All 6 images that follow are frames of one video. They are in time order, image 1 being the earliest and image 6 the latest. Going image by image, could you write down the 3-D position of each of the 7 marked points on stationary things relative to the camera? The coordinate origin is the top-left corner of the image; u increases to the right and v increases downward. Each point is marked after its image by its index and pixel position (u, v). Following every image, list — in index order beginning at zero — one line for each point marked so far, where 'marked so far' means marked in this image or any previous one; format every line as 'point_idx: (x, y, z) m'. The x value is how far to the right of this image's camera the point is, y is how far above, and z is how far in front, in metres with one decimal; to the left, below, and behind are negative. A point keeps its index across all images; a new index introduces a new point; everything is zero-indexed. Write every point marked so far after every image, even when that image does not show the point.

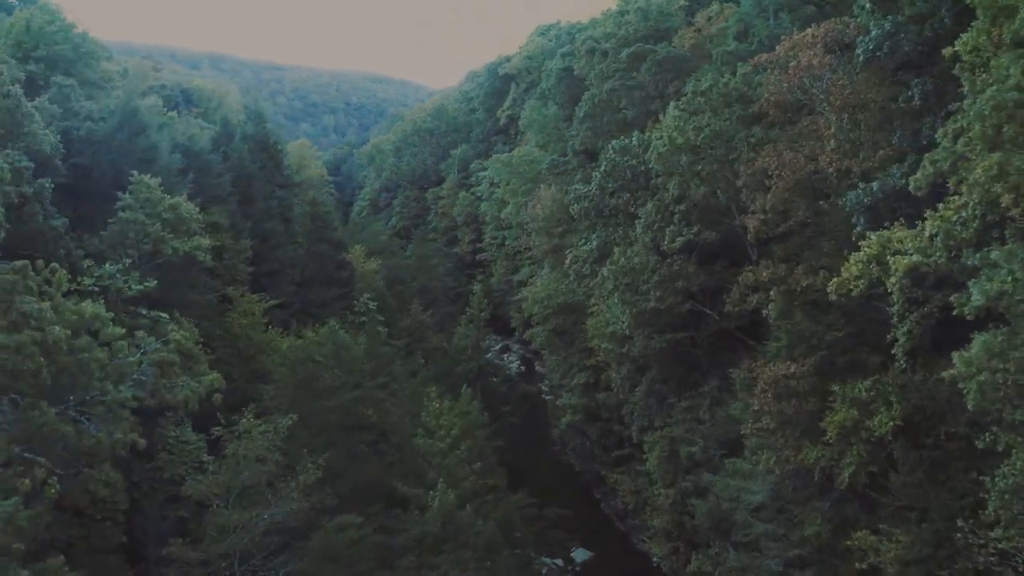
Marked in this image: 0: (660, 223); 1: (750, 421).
0: (+2.7, +1.2, +19.5) m
1: (+3.7, -2.1, +16.6) m
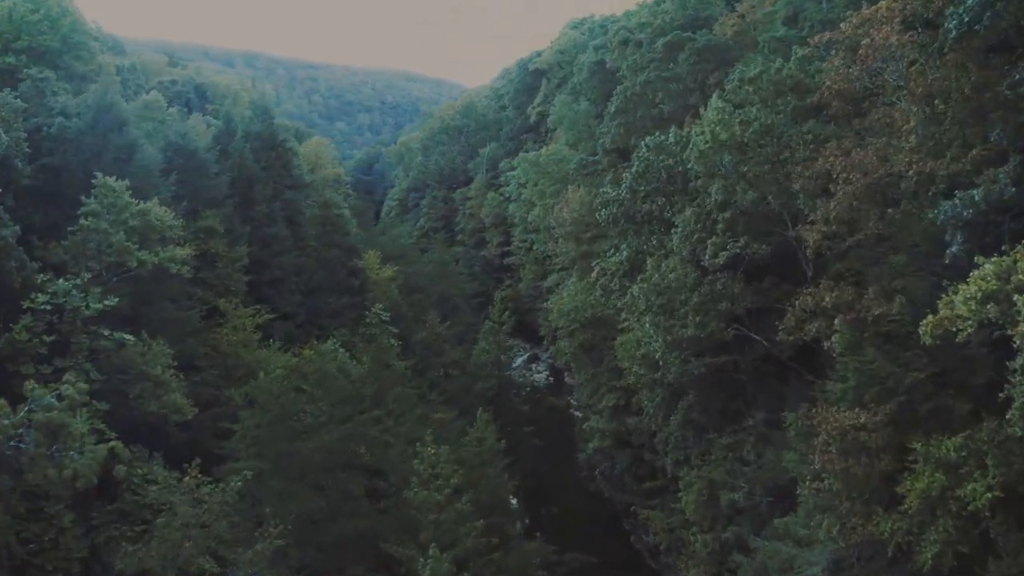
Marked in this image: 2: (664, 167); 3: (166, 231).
0: (+3.0, +0.8, +16.7) m
1: (+3.8, -2.4, +13.7) m
2: (+2.7, +2.2, +19.0) m
3: (-6.3, +1.0, +19.1) m
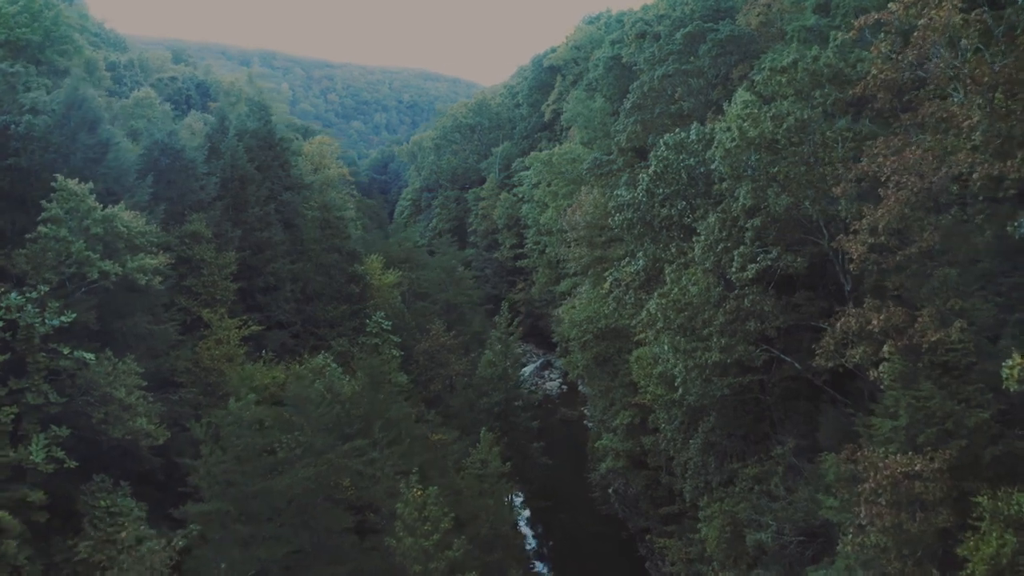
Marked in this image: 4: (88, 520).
0: (+3.0, +0.6, +14.8) m
1: (+3.8, -2.7, +11.9) m
2: (+2.8, +2.0, +17.1) m
3: (-6.2, +0.8, +17.4) m
4: (-6.4, -3.5, +15.9) m
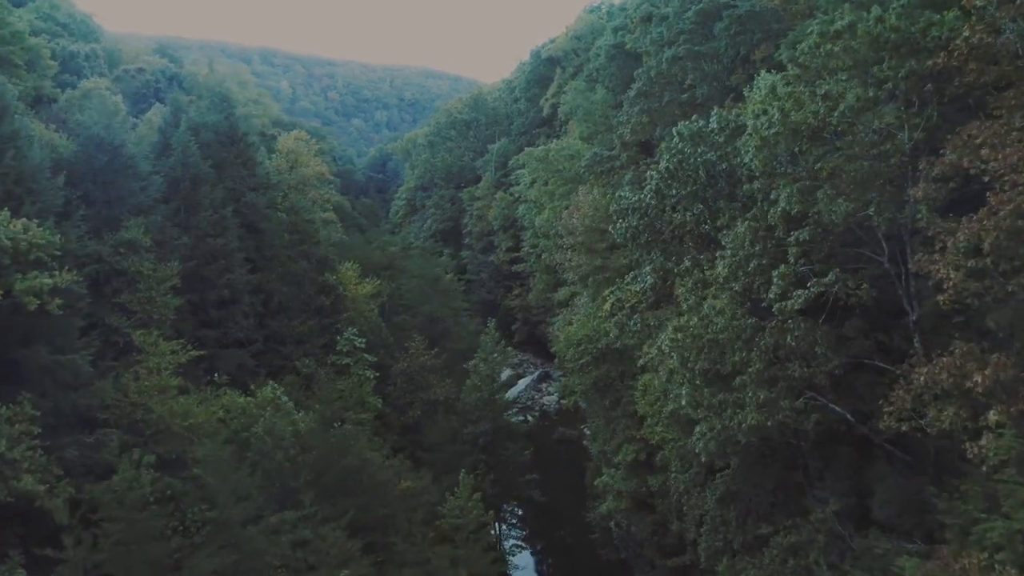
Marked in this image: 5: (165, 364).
0: (+2.7, +0.3, +11.6) m
1: (+3.5, -3.0, +8.6) m
2: (+2.5, +1.6, +13.9) m
3: (-6.5, +0.5, +14.2) m
4: (-6.7, -3.8, +12.7) m
5: (-6.1, -1.3, +18.7) m
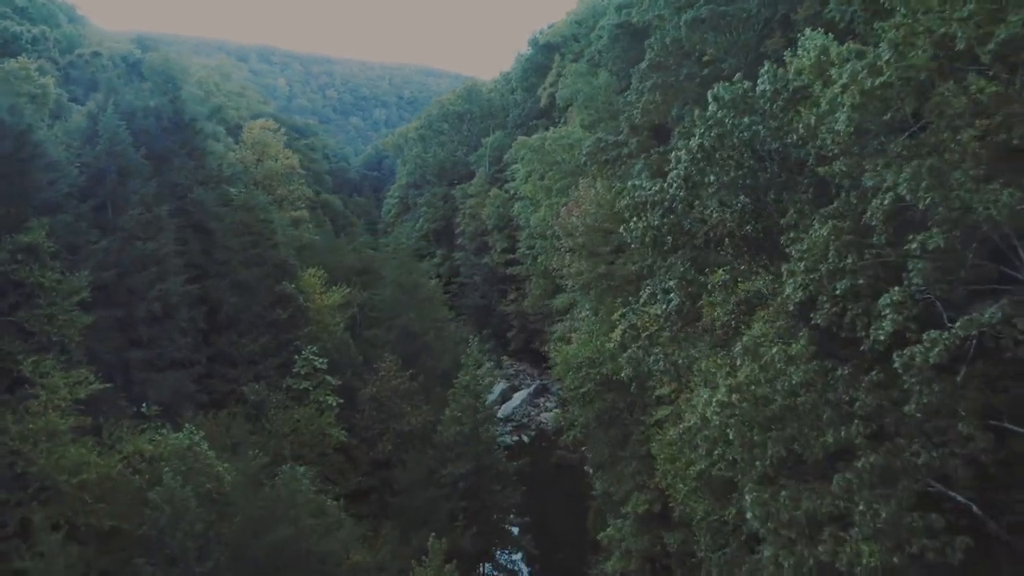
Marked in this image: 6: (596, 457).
0: (+2.4, +0.1, +7.8) m
1: (+3.2, -3.2, +4.8) m
2: (+2.2, +1.4, +10.1) m
3: (-6.7, +0.3, +10.4) m
4: (-6.9, -4.1, +8.9) m
5: (-6.4, -1.6, +14.9) m
6: (+1.6, -3.1, +19.5) m
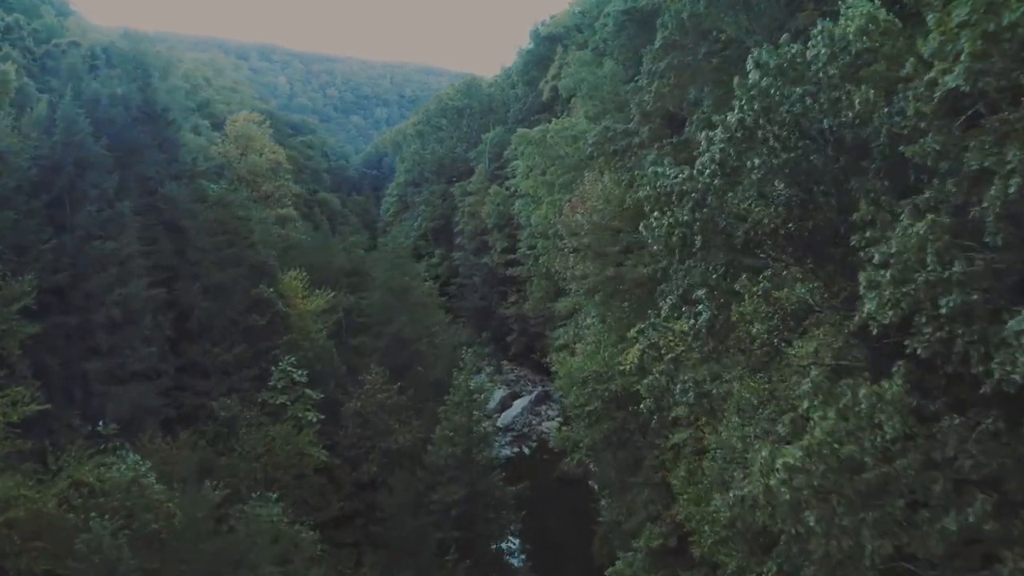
0: (+2.4, 0.0, +5.9) m
1: (+3.2, -3.3, +2.9) m
2: (+2.2, +1.3, +8.1) m
3: (-6.8, +0.2, +8.5) m
4: (-7.0, -4.2, +7.0) m
5: (-6.4, -1.7, +13.0) m
6: (+1.5, -3.2, +17.5) m
